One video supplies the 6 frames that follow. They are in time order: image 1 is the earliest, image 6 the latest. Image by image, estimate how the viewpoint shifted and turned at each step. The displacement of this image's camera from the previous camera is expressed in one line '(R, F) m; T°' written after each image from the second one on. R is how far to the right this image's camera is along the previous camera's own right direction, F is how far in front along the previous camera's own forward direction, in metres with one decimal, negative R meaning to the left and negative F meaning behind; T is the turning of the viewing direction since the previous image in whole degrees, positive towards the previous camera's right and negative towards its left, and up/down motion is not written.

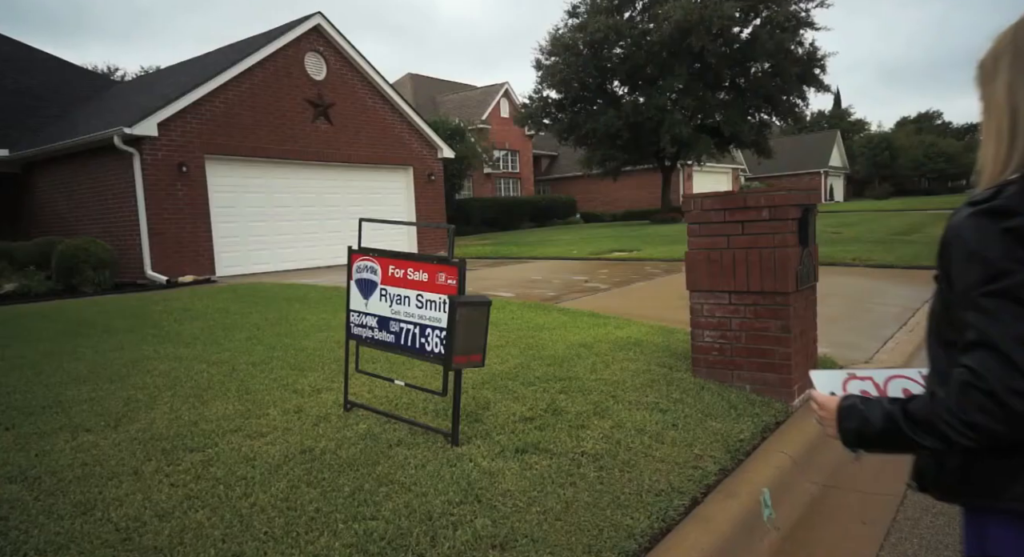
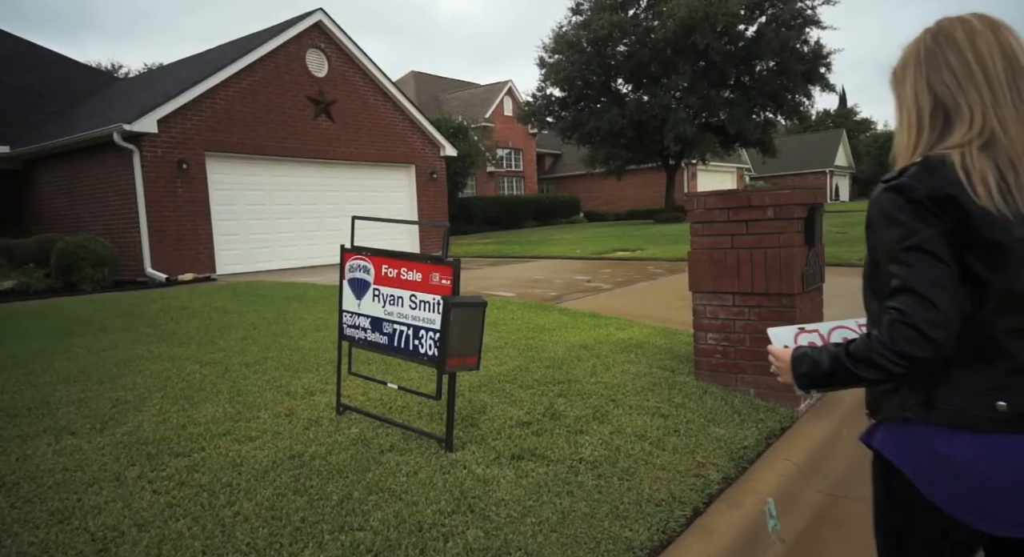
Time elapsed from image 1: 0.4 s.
(0.0, +0.1) m; 0°
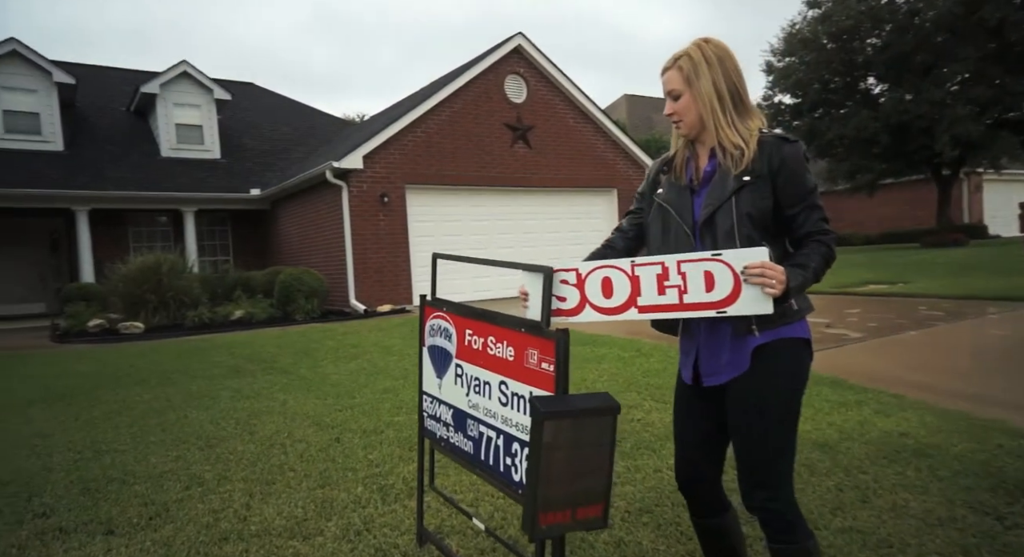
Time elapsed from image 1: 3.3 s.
(+0.2, +1.4) m; -20°
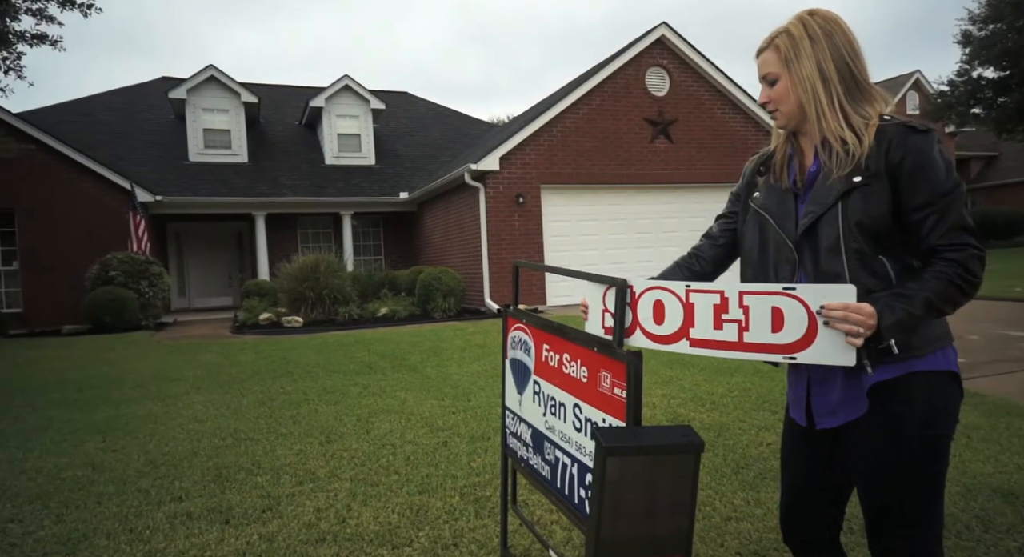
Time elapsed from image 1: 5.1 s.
(+0.2, +0.2) m; -13°
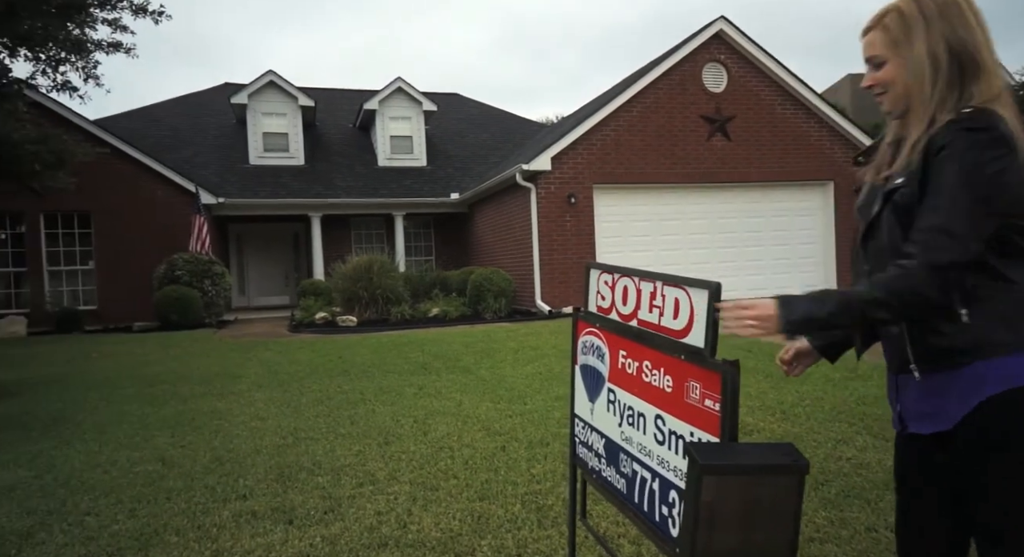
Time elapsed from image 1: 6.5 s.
(-0.1, +0.1) m; -4°
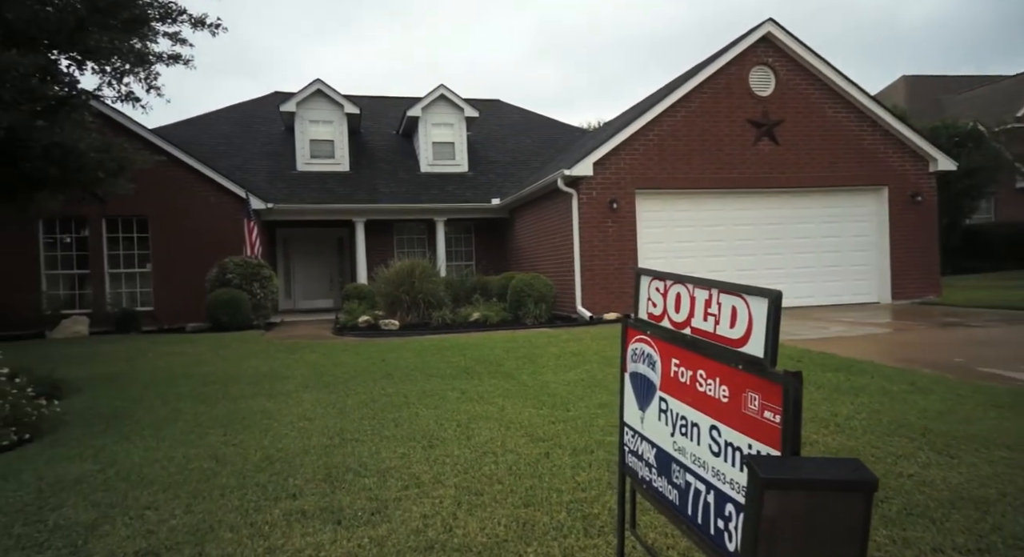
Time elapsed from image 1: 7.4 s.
(0.0, 0.0) m; -4°
